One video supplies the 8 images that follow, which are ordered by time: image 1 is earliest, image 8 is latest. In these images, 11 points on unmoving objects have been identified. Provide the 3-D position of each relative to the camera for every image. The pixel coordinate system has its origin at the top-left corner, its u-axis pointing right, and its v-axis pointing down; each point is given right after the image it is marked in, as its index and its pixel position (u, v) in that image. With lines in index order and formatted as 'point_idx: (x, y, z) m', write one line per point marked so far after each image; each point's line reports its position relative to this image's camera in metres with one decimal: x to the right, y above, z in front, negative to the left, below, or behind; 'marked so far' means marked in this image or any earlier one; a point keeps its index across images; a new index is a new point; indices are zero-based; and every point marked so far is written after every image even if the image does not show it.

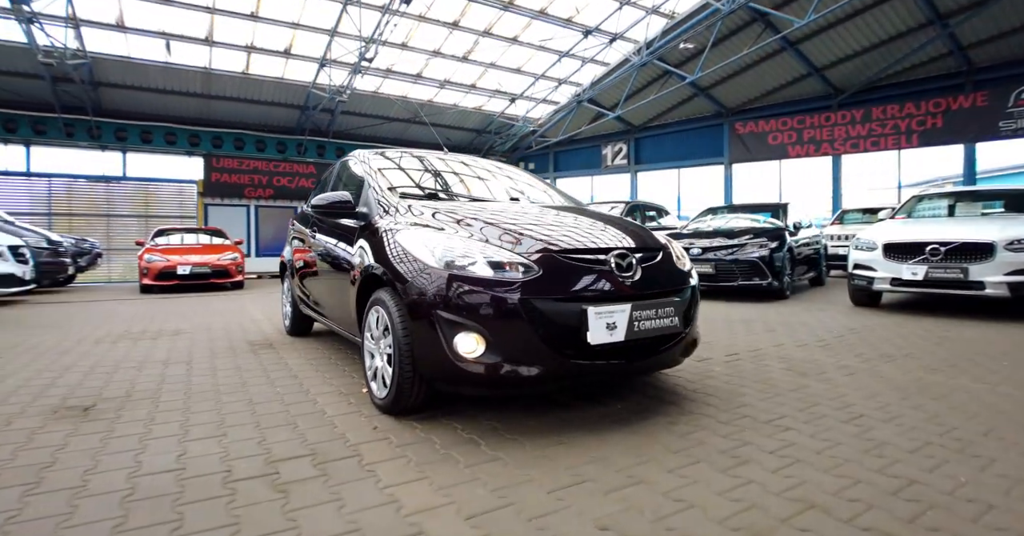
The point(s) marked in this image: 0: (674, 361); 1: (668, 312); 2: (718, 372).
0: (+0.8, -0.4, +2.4) m
1: (+0.7, -0.2, +2.3) m
2: (+1.3, -0.7, +3.3) m
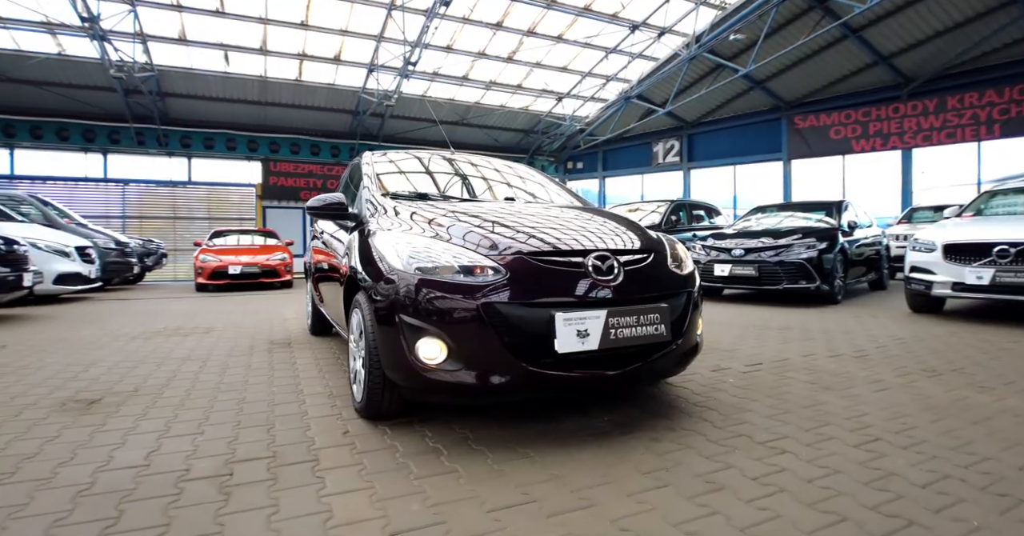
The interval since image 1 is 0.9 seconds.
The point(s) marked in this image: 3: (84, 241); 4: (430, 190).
0: (+0.7, -0.5, +2.2) m
1: (+0.6, -0.2, +2.1) m
2: (+1.3, -0.7, +3.0) m
3: (-8.2, +0.5, +9.6) m
4: (-0.3, +0.5, +3.5) m
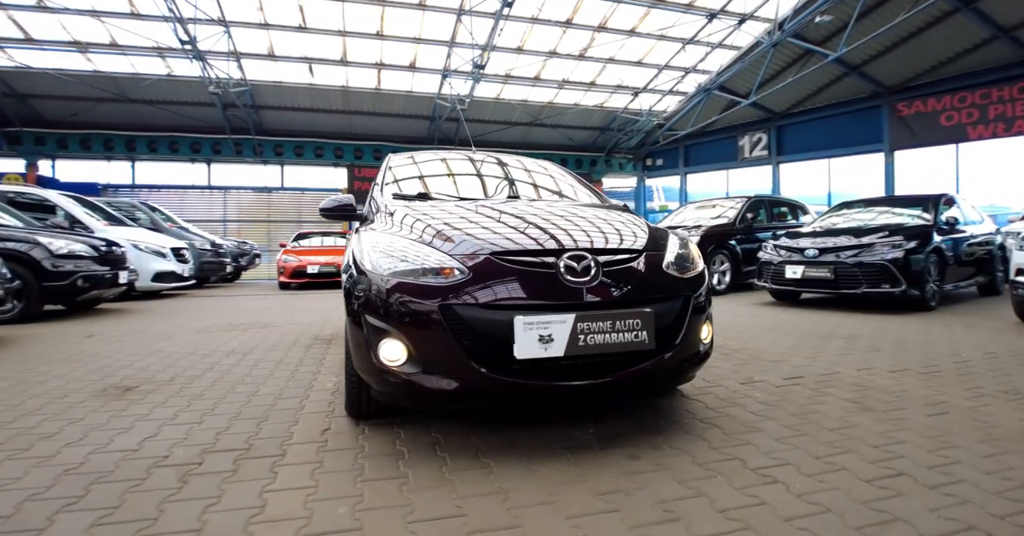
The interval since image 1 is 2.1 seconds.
0: (+0.6, -0.5, +2.0) m
1: (+0.5, -0.2, +1.9) m
2: (+1.3, -0.7, +2.7) m
3: (-7.0, +0.5, +10.6) m
4: (-0.2, +0.5, +3.4) m
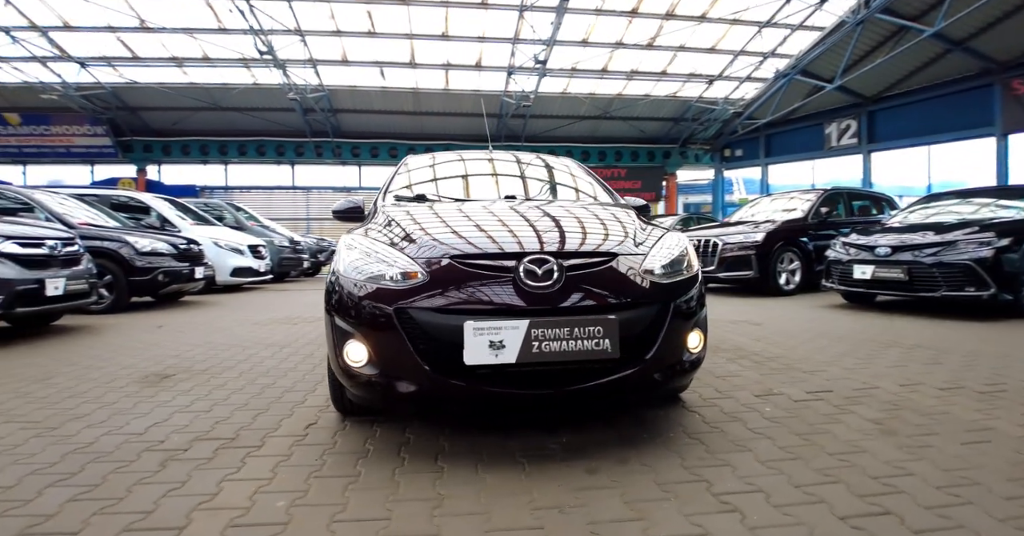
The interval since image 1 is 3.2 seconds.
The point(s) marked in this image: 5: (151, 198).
0: (+0.4, -0.5, +1.9) m
1: (+0.3, -0.2, +1.8) m
2: (+1.3, -0.7, +2.5) m
3: (-5.9, +0.6, +11.5) m
4: (-0.2, +0.5, +3.4) m
5: (-7.7, +1.5, +10.7) m
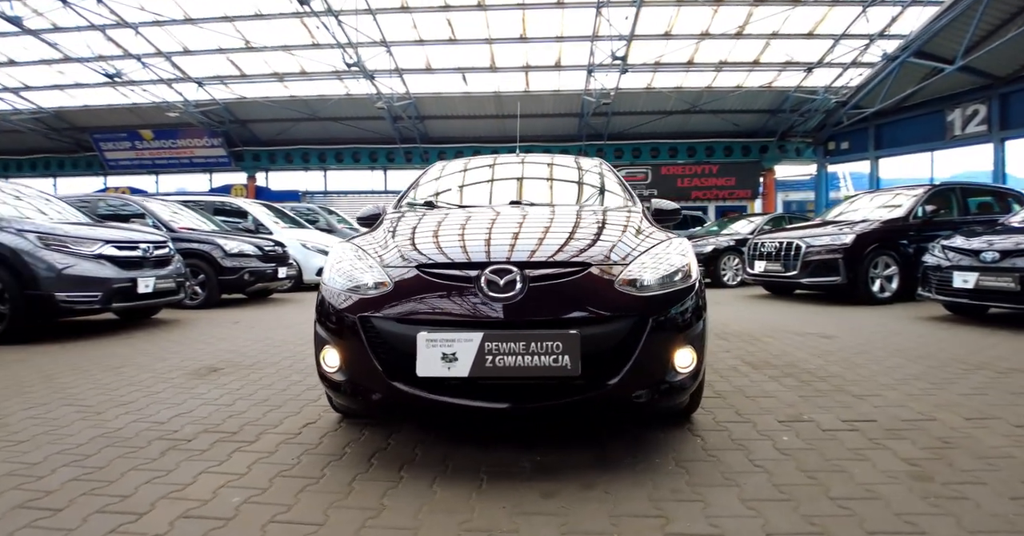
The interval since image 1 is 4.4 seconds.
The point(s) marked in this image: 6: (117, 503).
0: (+0.3, -0.5, +1.8) m
1: (+0.1, -0.3, +1.7) m
2: (+1.2, -0.8, +2.2) m
3: (-4.4, +0.7, +12.3) m
4: (0.0, +0.5, +3.4) m
5: (-6.3, +1.5, +11.9) m
6: (-1.3, -0.8, +1.6) m
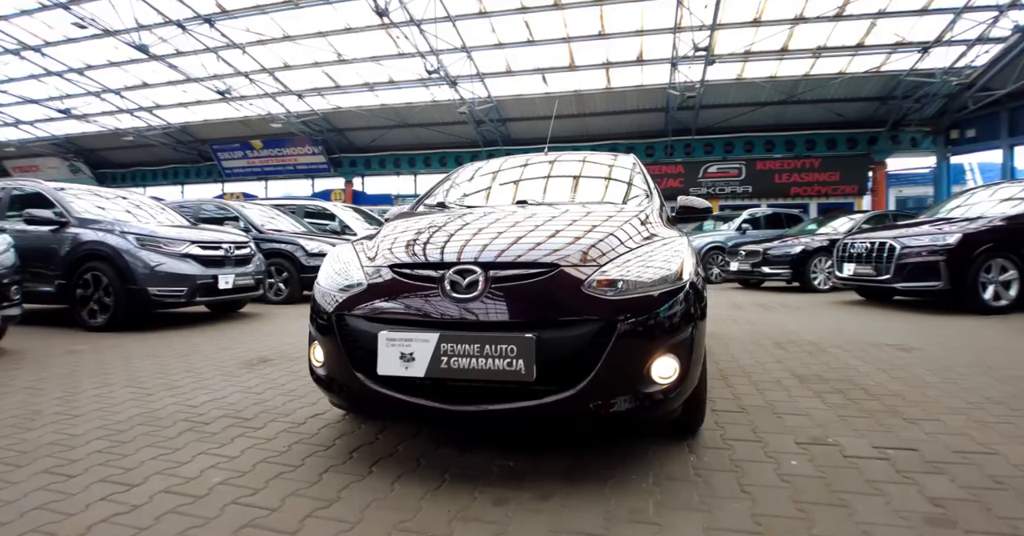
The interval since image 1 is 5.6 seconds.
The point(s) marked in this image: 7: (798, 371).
0: (+0.1, -0.5, +1.7) m
1: (0.0, -0.3, +1.7) m
2: (+1.1, -0.8, +2.0) m
3: (-2.7, +0.7, +12.9) m
4: (+0.1, +0.5, +3.3) m
5: (-4.6, +1.6, +12.7) m
6: (-1.5, -0.8, +1.8) m
7: (+2.1, -0.7, +3.6) m
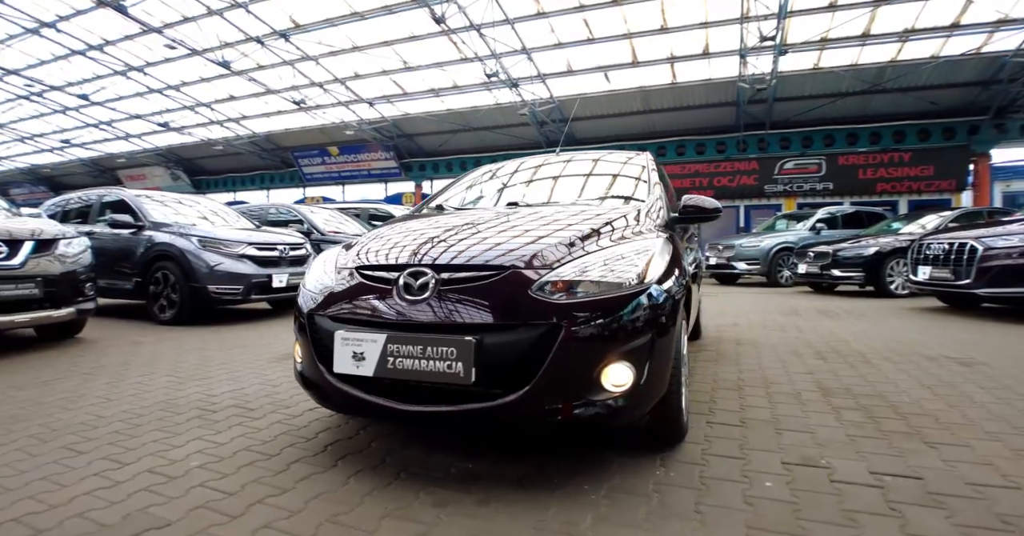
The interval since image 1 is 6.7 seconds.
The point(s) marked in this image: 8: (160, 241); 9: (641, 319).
0: (-0.1, -0.5, +1.7) m
1: (-0.2, -0.3, +1.7) m
2: (+1.0, -0.8, +1.9) m
3: (-1.4, +0.7, +13.1) m
4: (+0.1, +0.5, +3.3) m
5: (-3.3, +1.6, +13.3) m
6: (-1.6, -0.8, +2.1) m
7: (+2.1, -0.8, +3.3) m
8: (-4.3, +0.3, +6.2) m
9: (+0.5, -0.2, +1.8) m
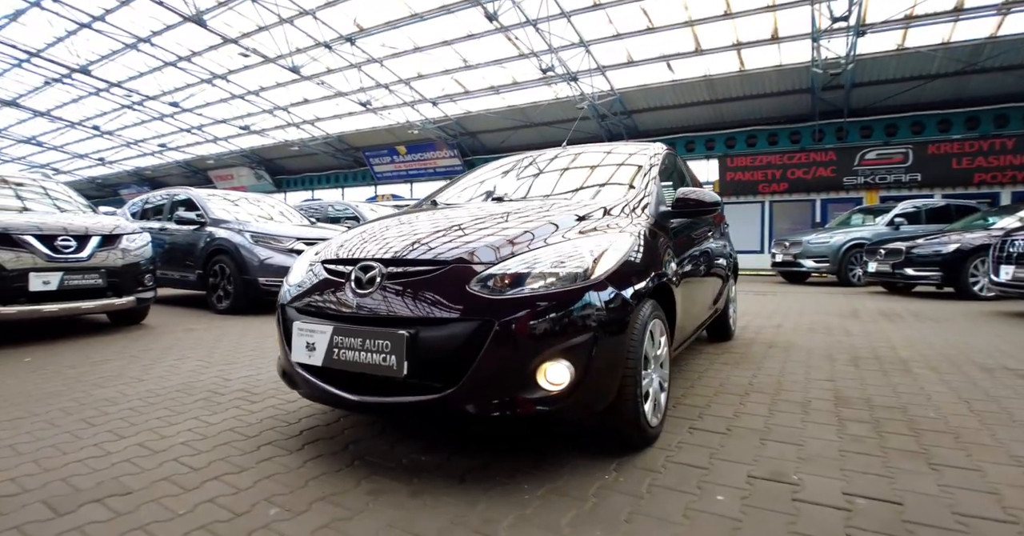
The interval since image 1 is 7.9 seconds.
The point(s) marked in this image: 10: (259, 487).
0: (-0.3, -0.5, +1.8) m
1: (-0.4, -0.3, +1.8) m
2: (+0.7, -0.8, +1.8) m
3: (-0.1, +0.8, +13.2) m
4: (+0.1, +0.5, +3.3) m
5: (-2.0, +1.7, +13.6) m
6: (-1.8, -0.7, +2.3) m
7: (+2.1, -0.8, +3.1) m
8: (-3.9, +0.4, +6.7) m
9: (+0.2, -0.2, +1.8) m
10: (-0.9, -0.8, +1.7) m
